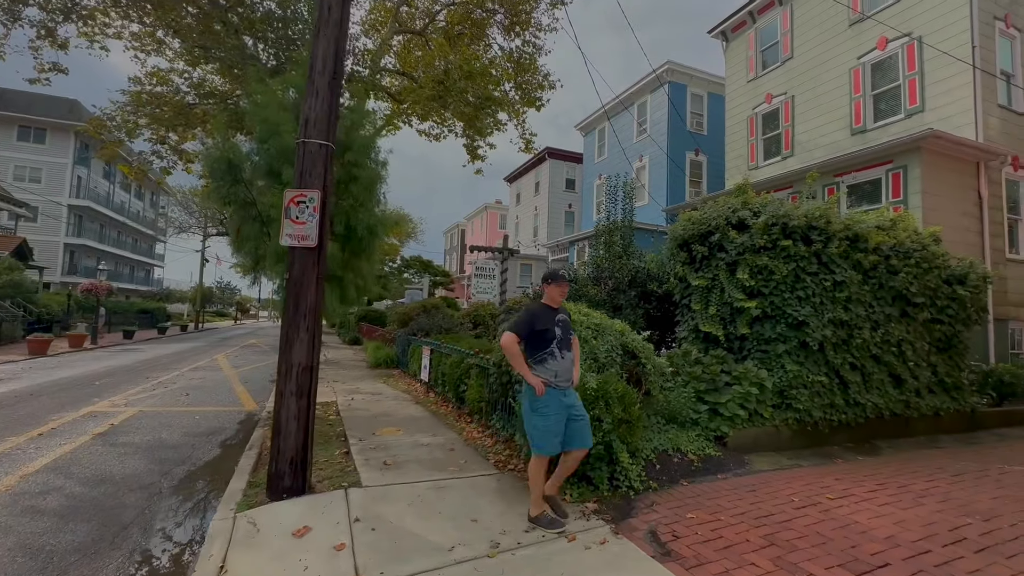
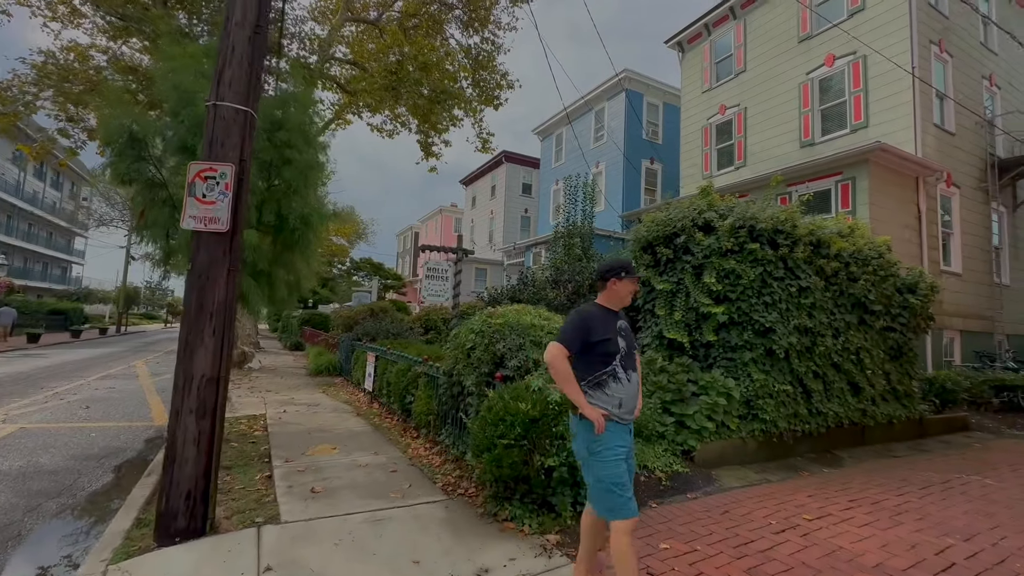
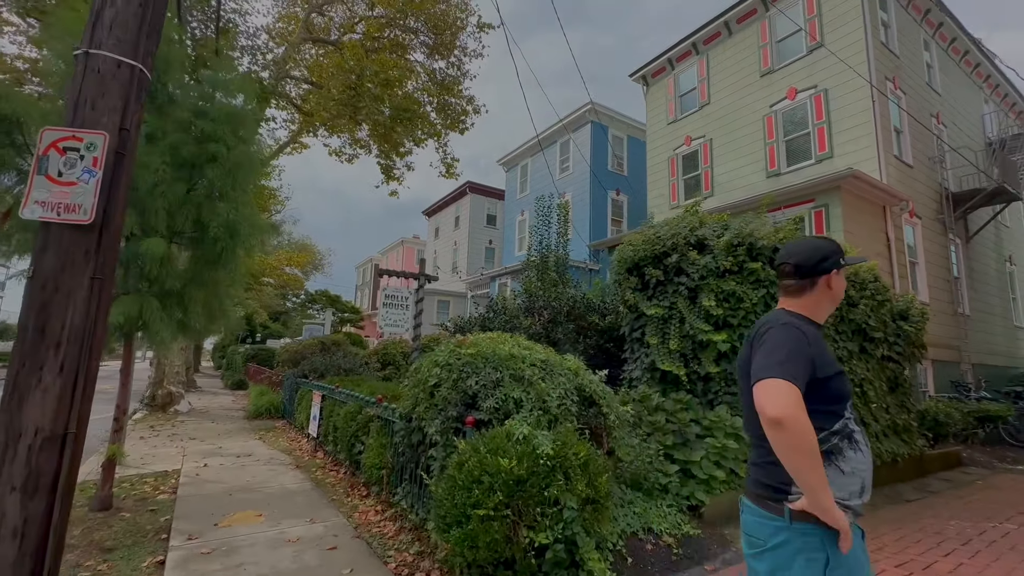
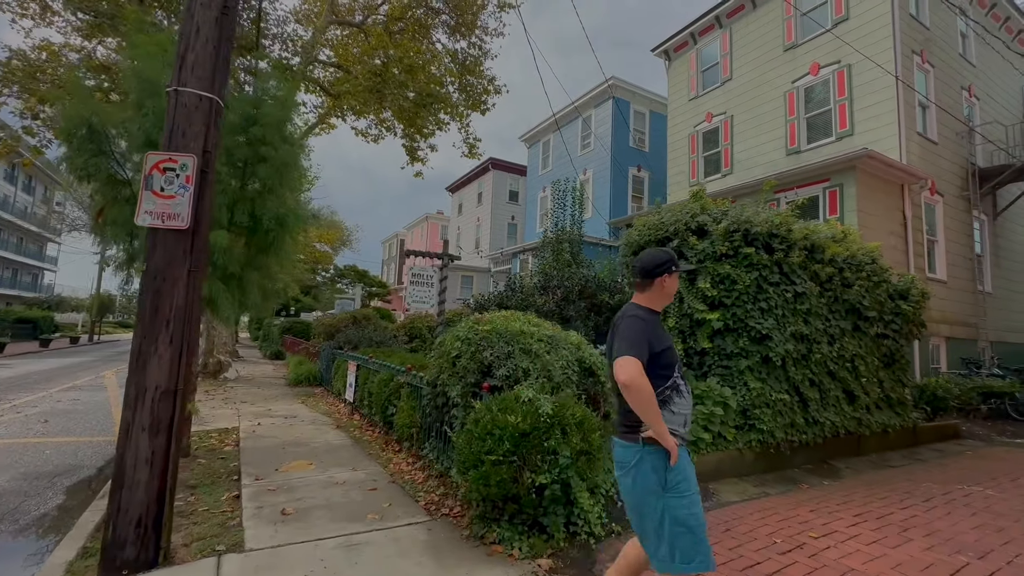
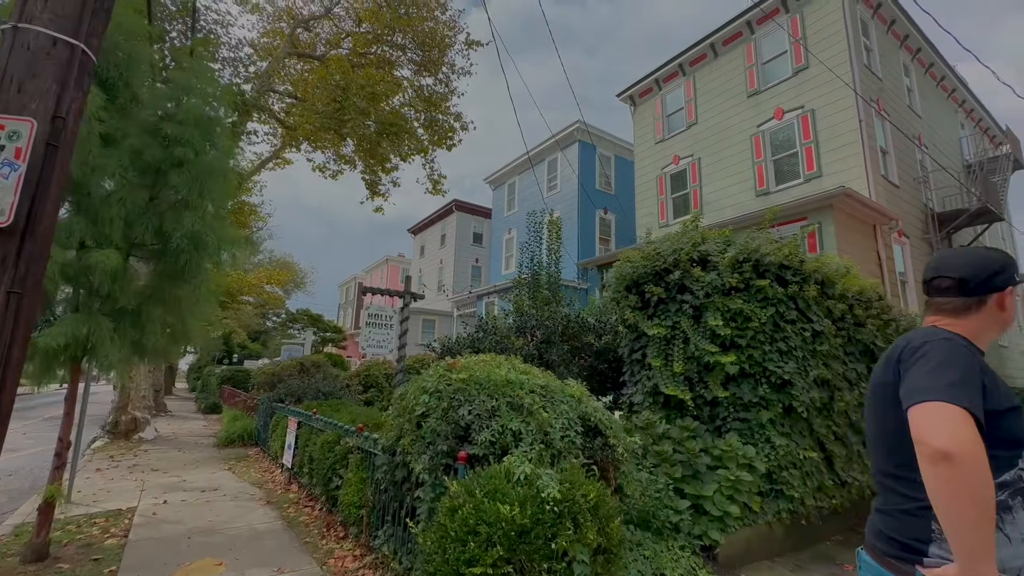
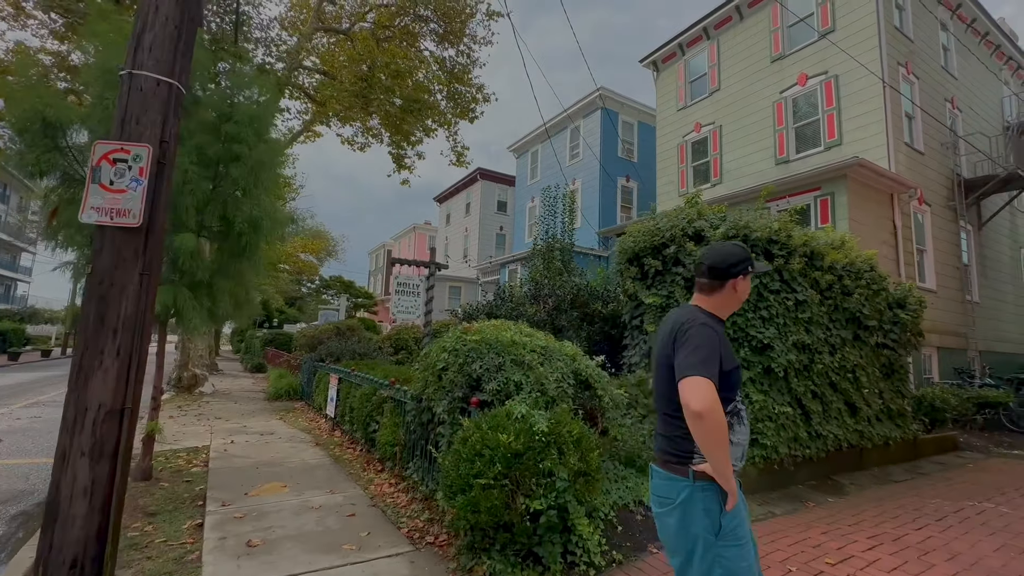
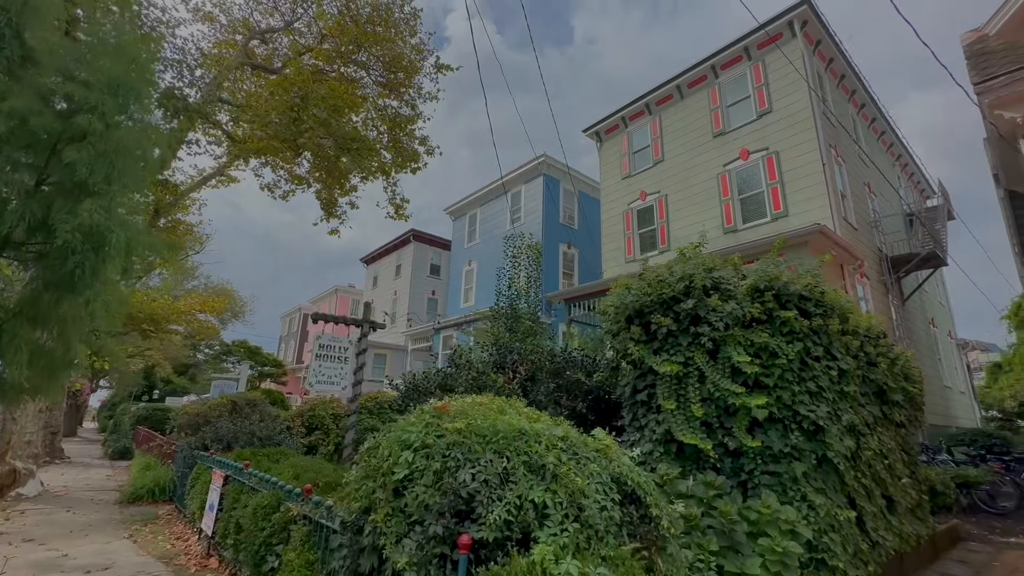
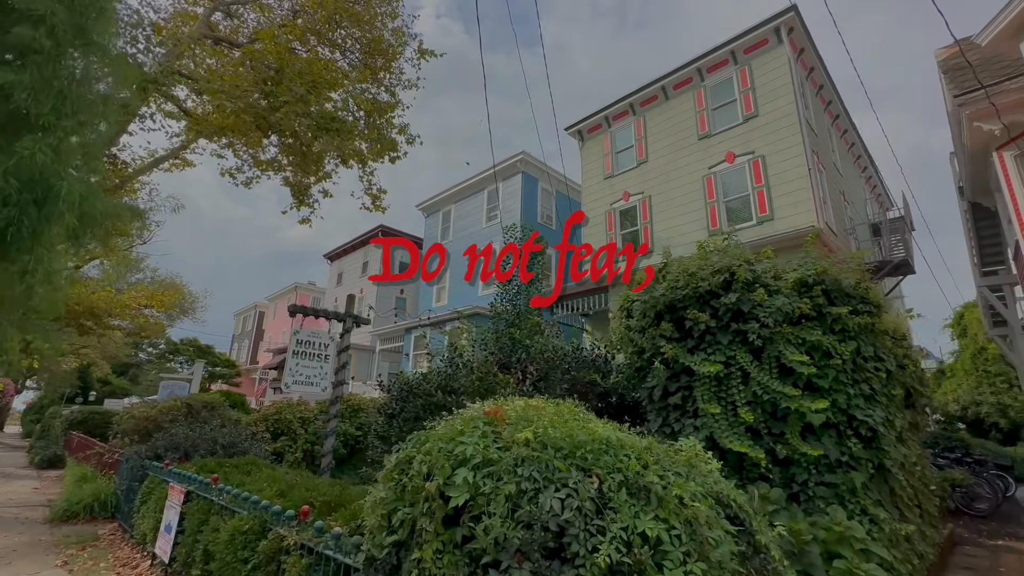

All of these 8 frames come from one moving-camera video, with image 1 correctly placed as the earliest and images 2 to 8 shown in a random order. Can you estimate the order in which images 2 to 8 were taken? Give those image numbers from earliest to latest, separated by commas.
2, 4, 6, 3, 5, 7, 8
